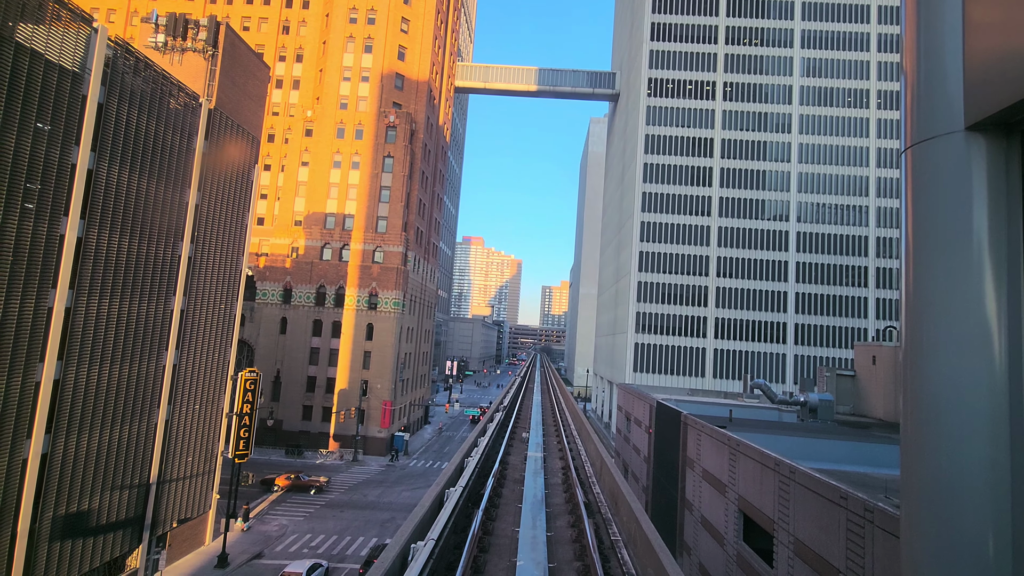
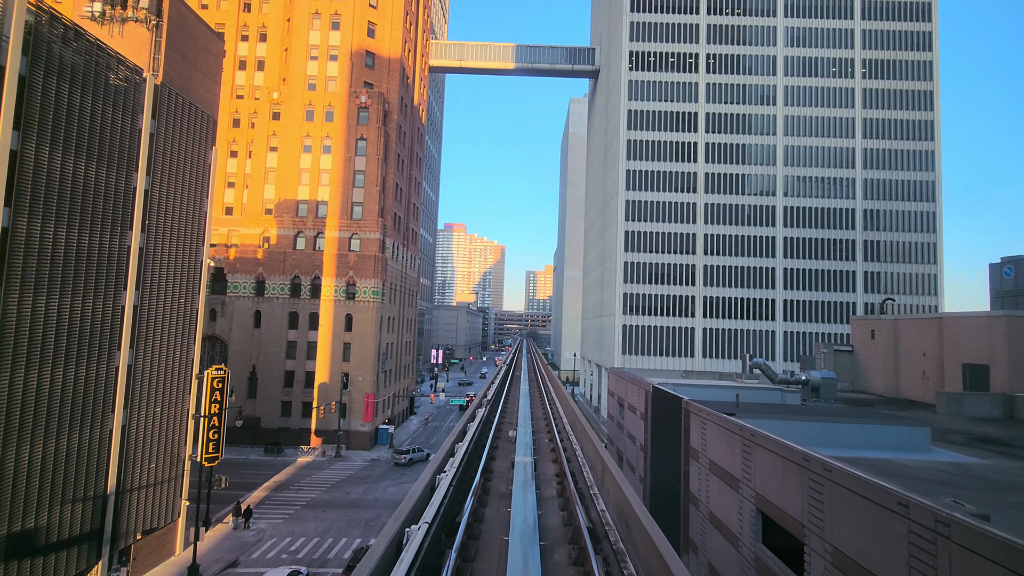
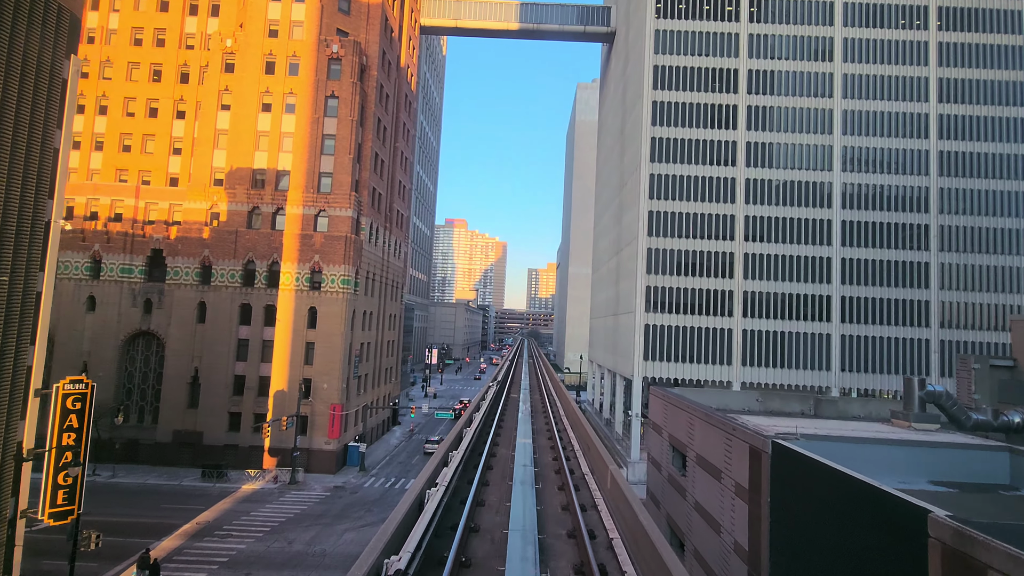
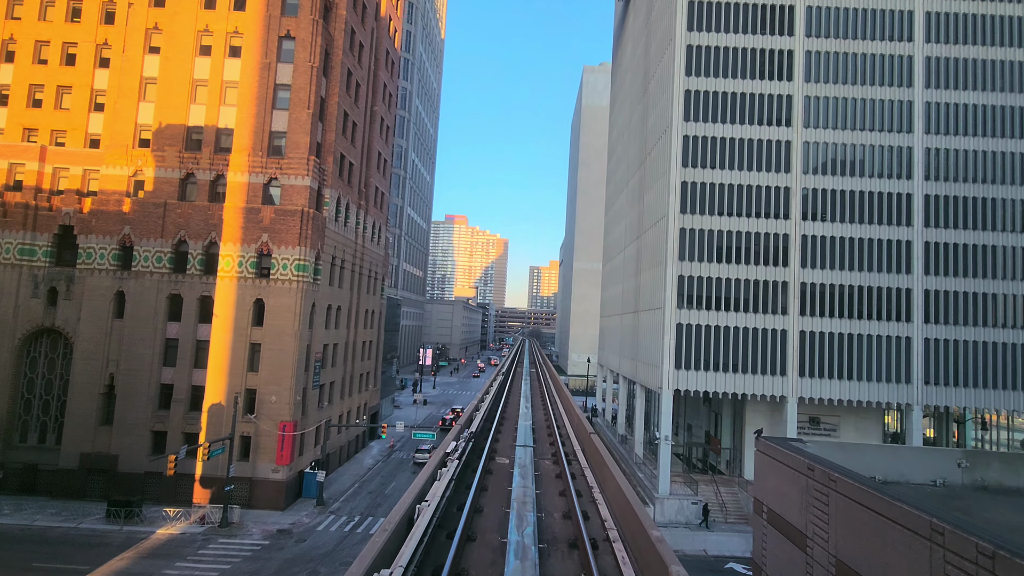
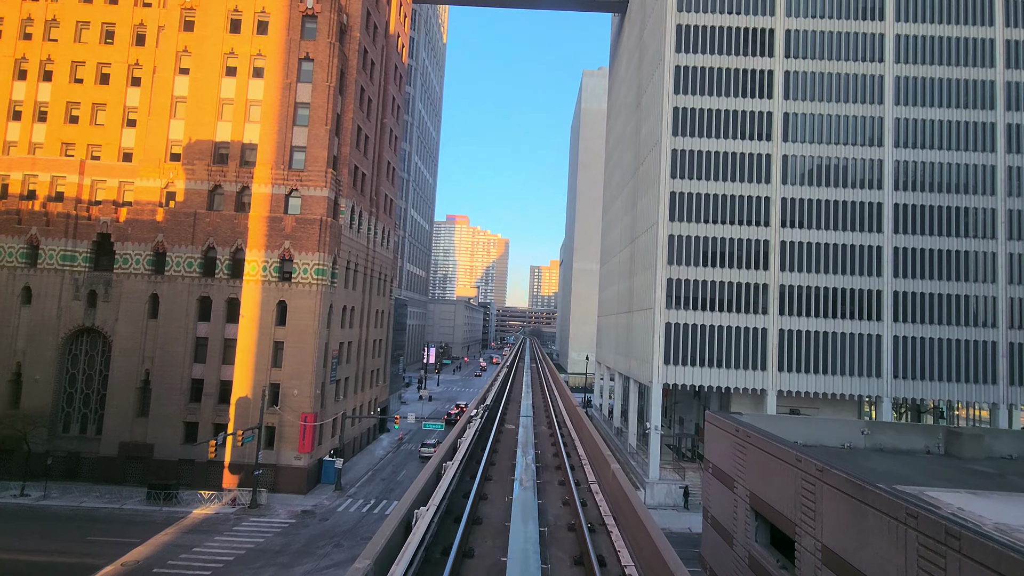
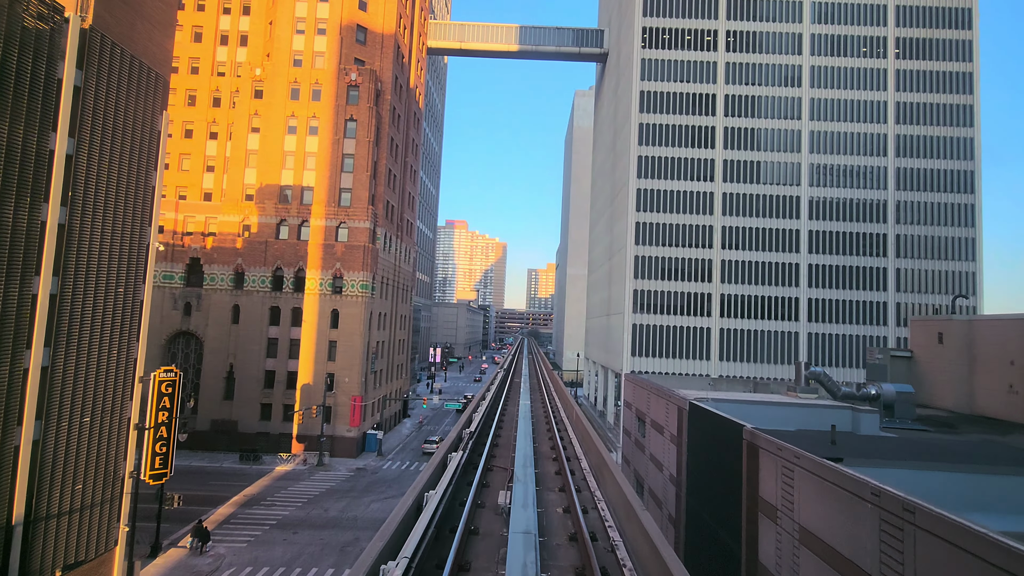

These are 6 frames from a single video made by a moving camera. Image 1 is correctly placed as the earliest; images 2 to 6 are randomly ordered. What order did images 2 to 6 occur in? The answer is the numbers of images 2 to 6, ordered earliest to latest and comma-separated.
2, 6, 3, 5, 4
